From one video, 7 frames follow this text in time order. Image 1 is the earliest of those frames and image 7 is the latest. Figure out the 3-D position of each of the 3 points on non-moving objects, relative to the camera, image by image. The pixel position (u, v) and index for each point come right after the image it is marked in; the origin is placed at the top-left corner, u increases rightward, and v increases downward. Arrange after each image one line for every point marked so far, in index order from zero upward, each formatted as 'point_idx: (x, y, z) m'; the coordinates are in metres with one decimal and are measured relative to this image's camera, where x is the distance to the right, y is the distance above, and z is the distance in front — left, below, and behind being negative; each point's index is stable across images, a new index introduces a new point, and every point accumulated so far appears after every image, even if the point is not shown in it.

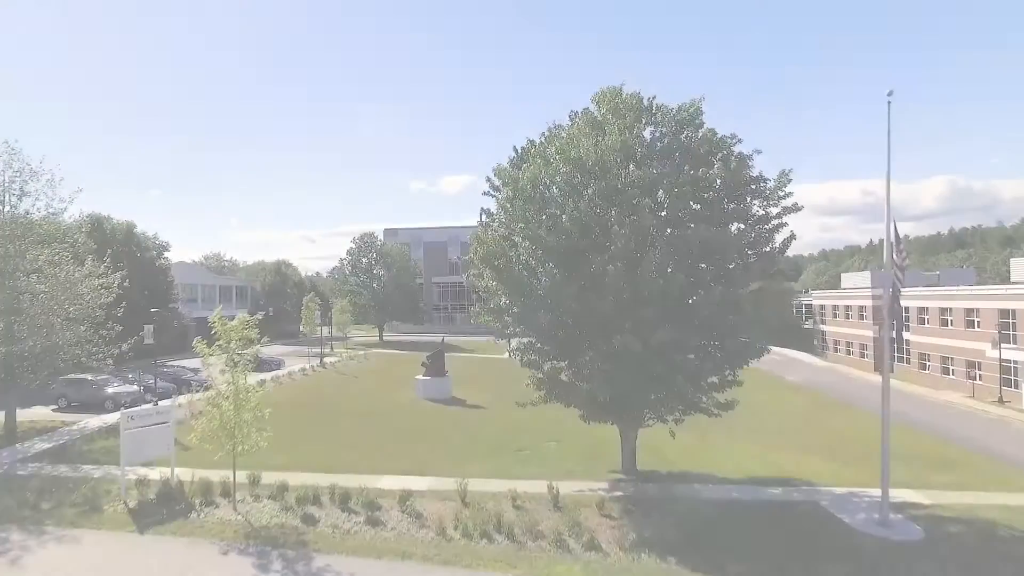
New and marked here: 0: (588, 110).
0: (+1.8, +4.1, +14.6) m
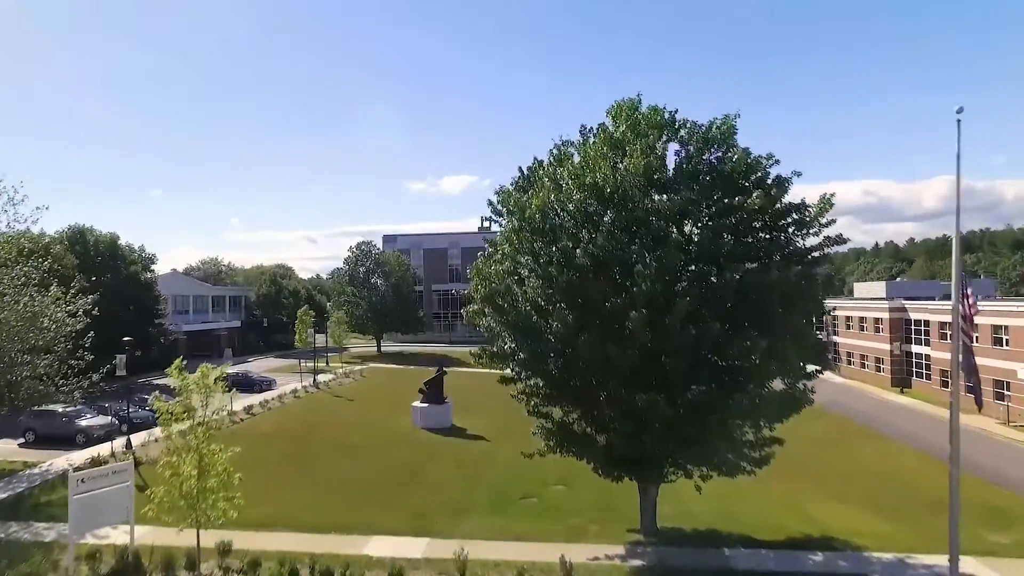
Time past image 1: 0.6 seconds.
0: (+1.9, +3.3, +12.9) m
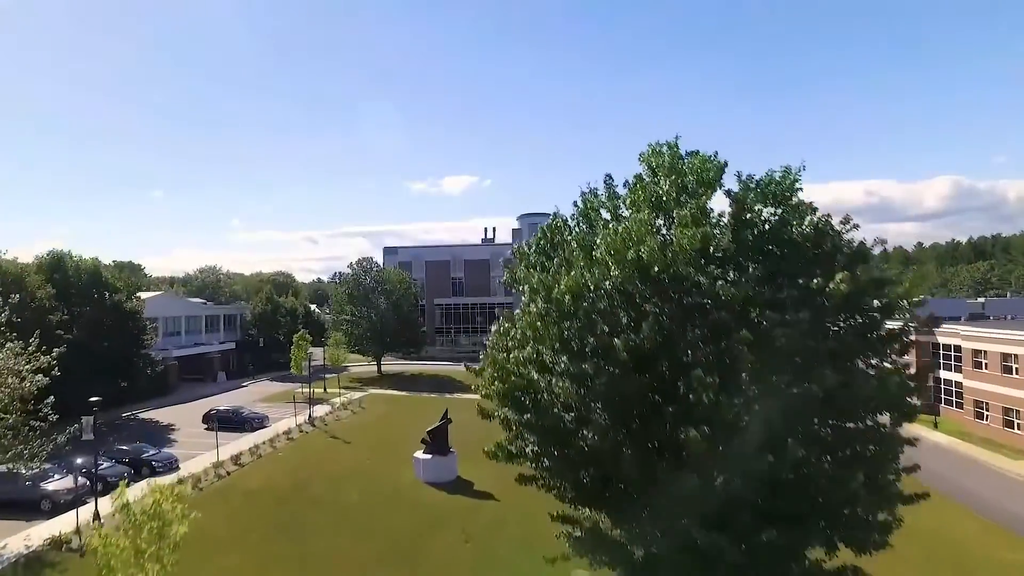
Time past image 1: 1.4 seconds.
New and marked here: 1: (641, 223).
0: (+2.2, +1.9, +10.9) m
1: (+2.0, +1.0, +9.7) m
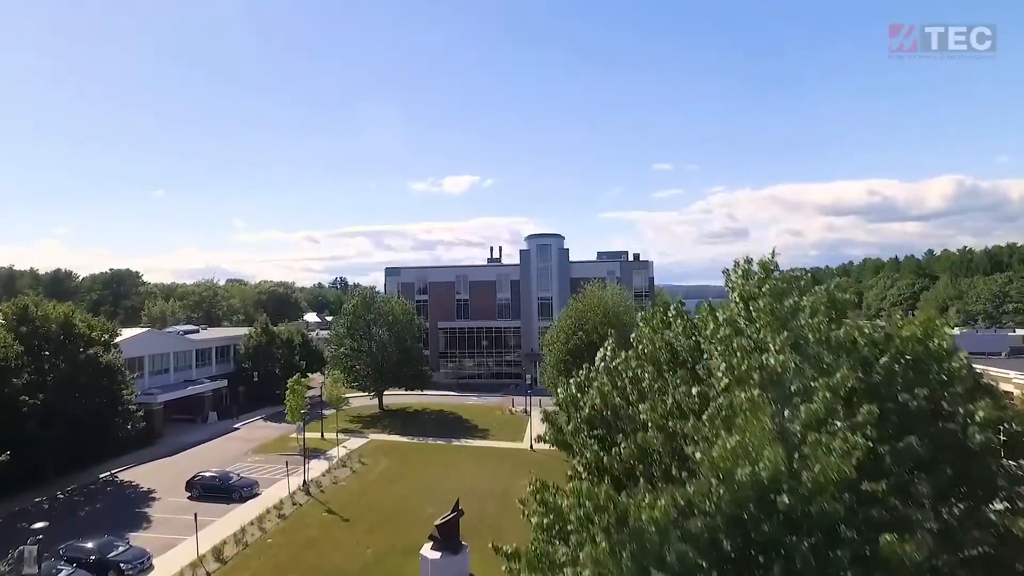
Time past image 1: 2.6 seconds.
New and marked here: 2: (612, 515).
0: (+2.8, -0.5, +8.0) m
1: (+2.6, -1.3, +6.9) m
2: (+1.1, -2.5, +7.0) m
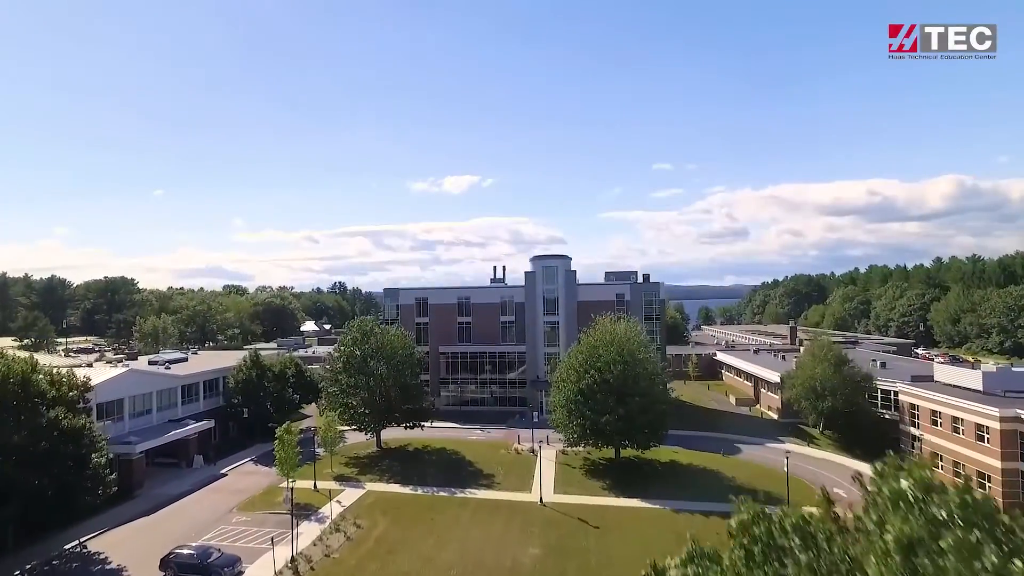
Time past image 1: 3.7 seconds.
0: (+3.3, -2.6, +5.3) m
1: (+3.0, -3.5, +4.1) m
2: (+1.5, -4.7, +4.2) m
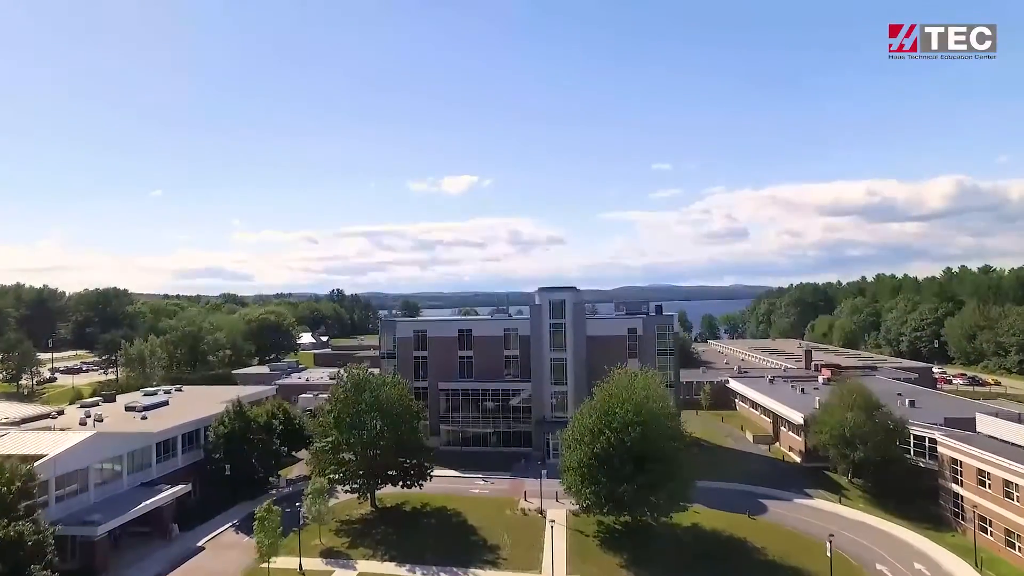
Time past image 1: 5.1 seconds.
0: (+3.7, -5.6, +1.6) m
1: (+3.5, -6.4, +0.4) m
2: (+1.9, -7.6, +0.6) m
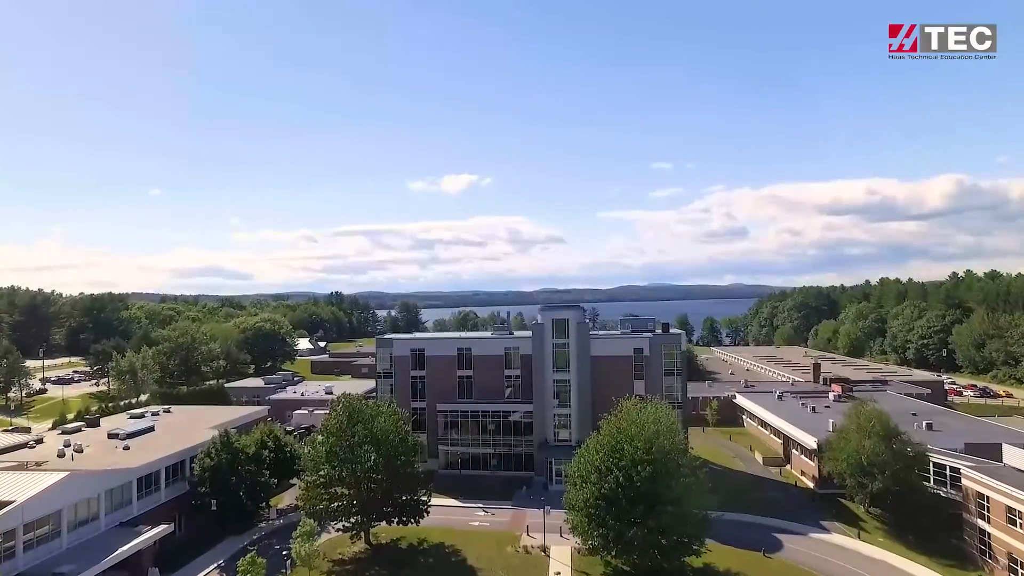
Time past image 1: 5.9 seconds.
0: (+3.9, -7.2, -0.6) m
1: (+3.6, -8.0, -1.7) m
2: (+2.1, -9.2, -1.6) m
